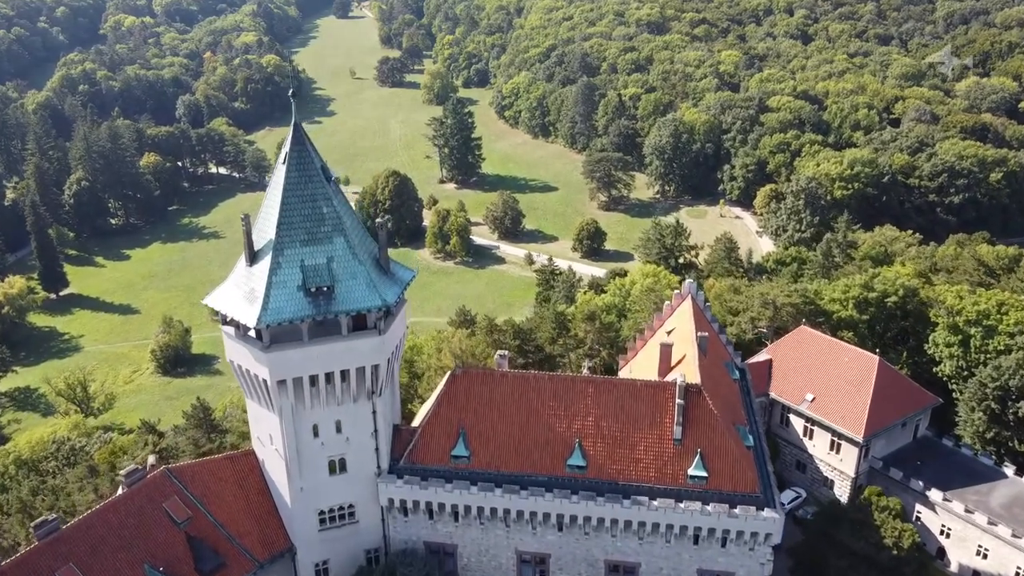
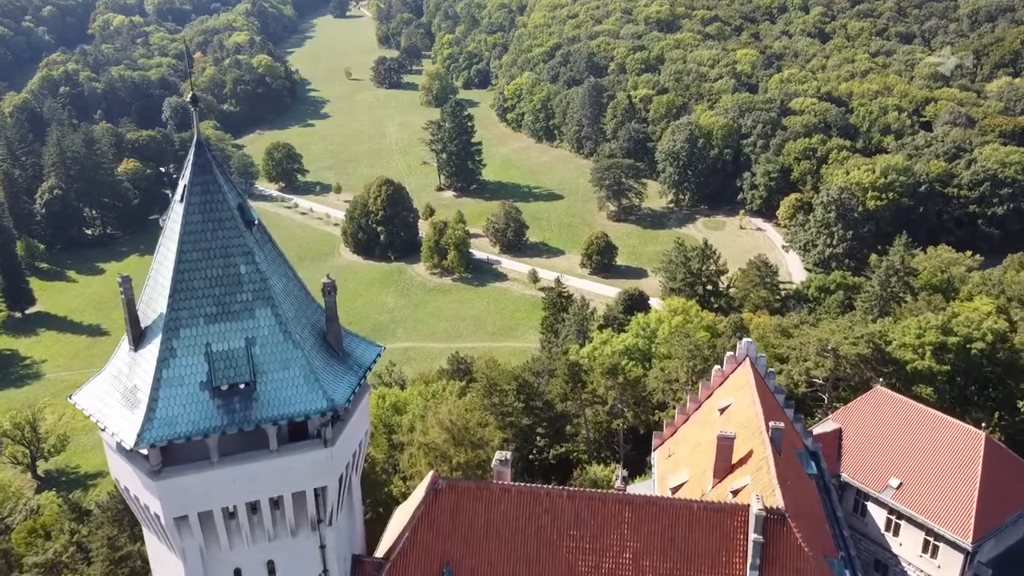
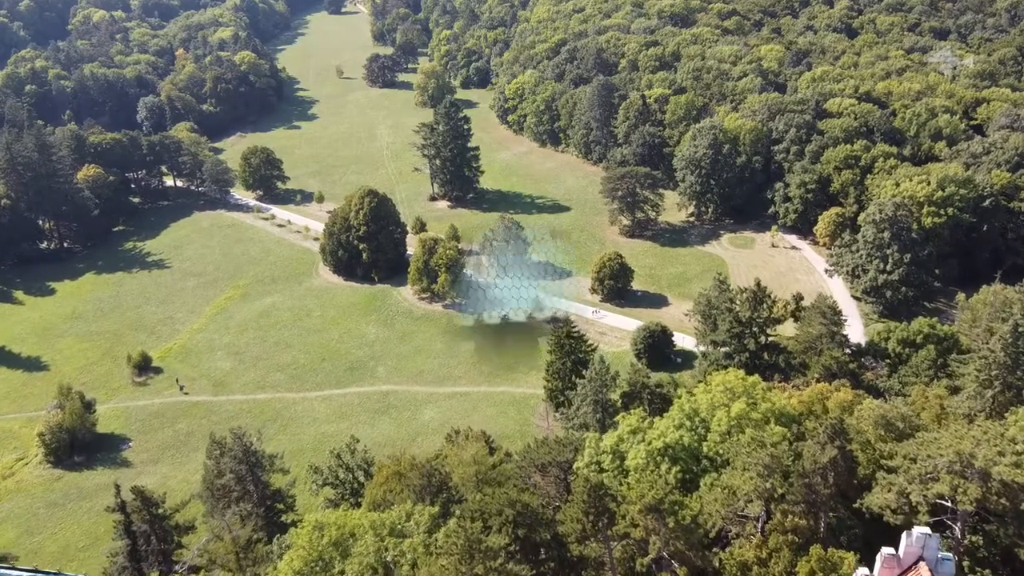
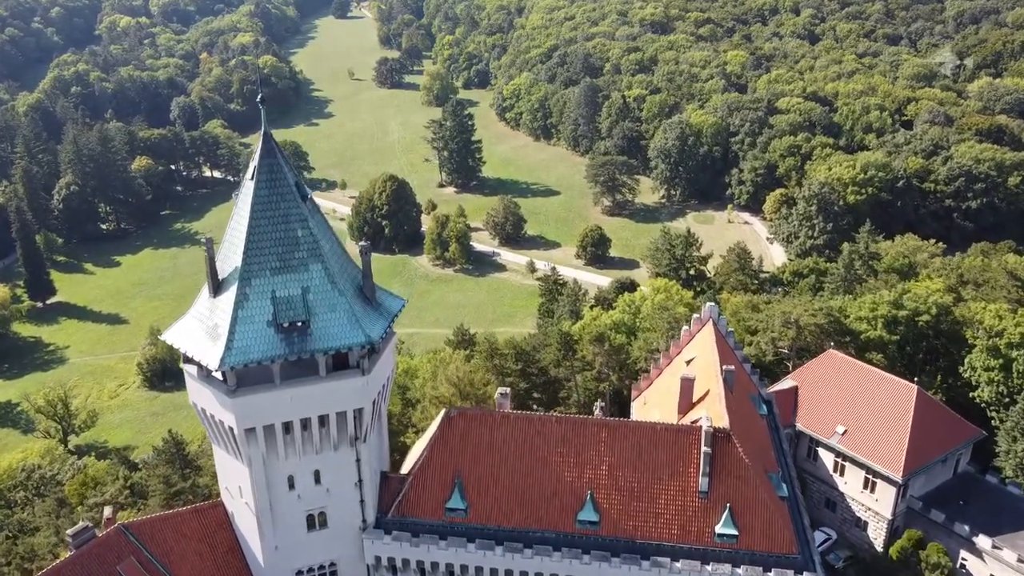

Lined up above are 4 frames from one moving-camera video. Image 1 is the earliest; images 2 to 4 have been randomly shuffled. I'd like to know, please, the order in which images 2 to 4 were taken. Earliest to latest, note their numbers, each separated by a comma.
4, 2, 3
